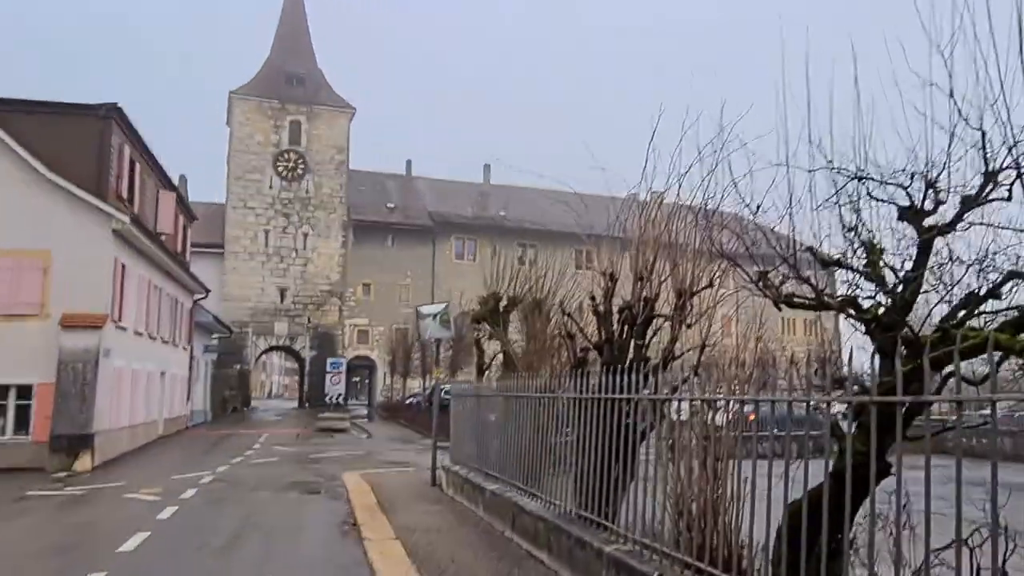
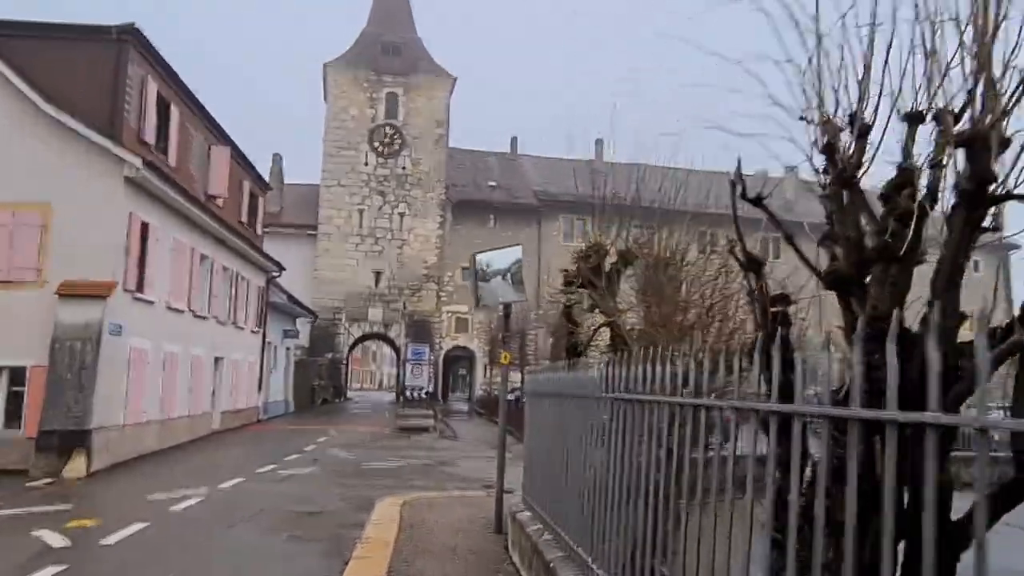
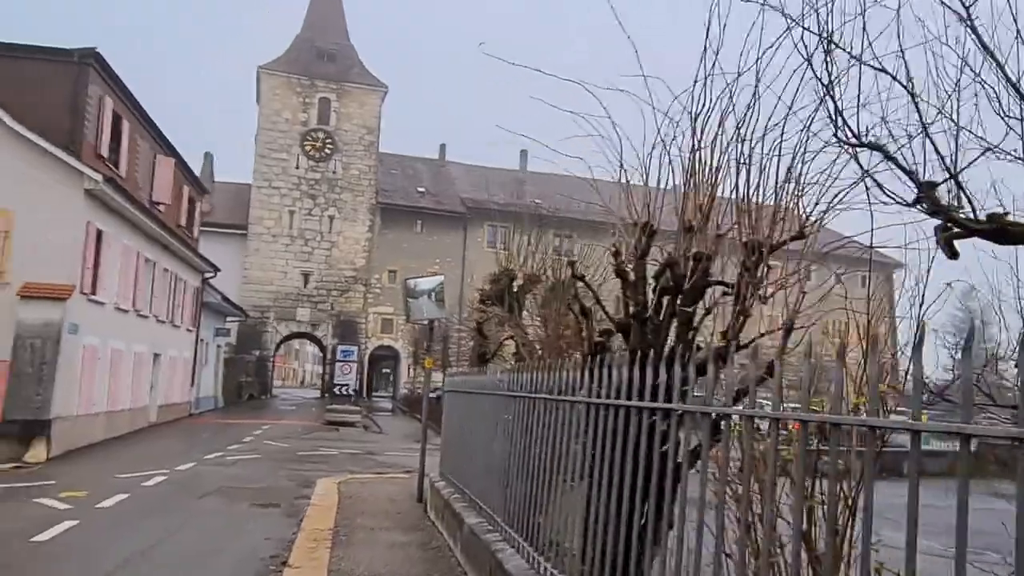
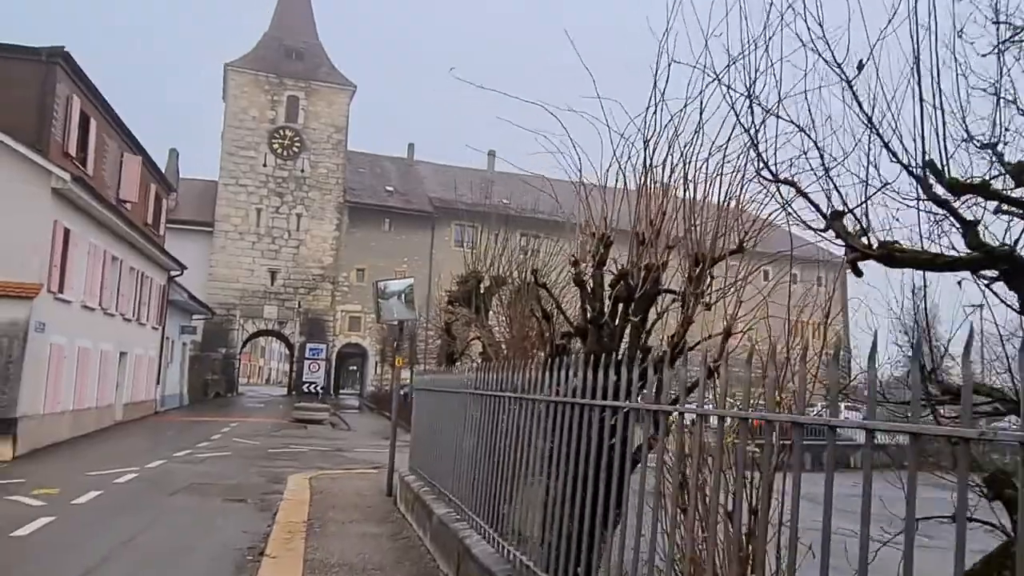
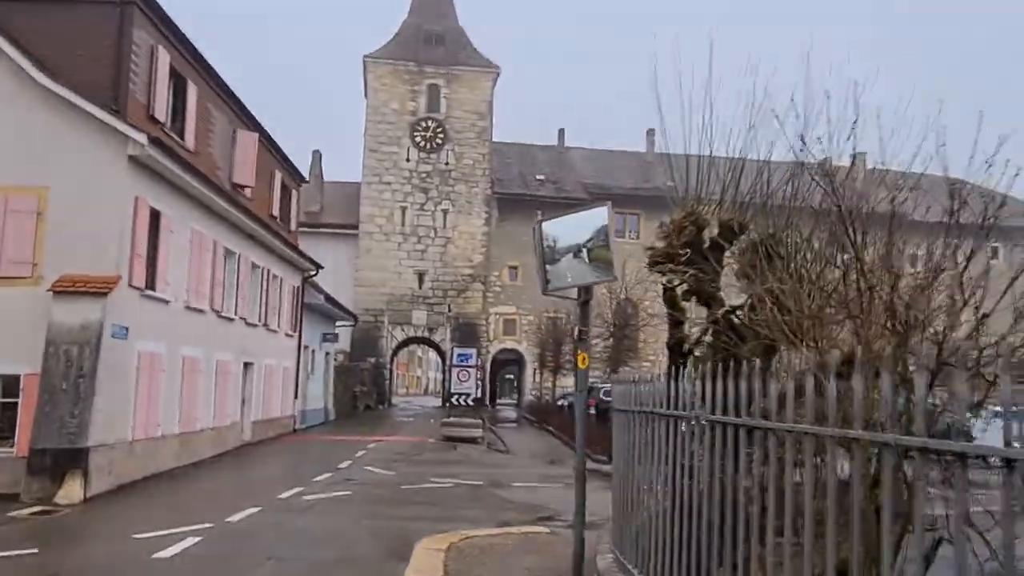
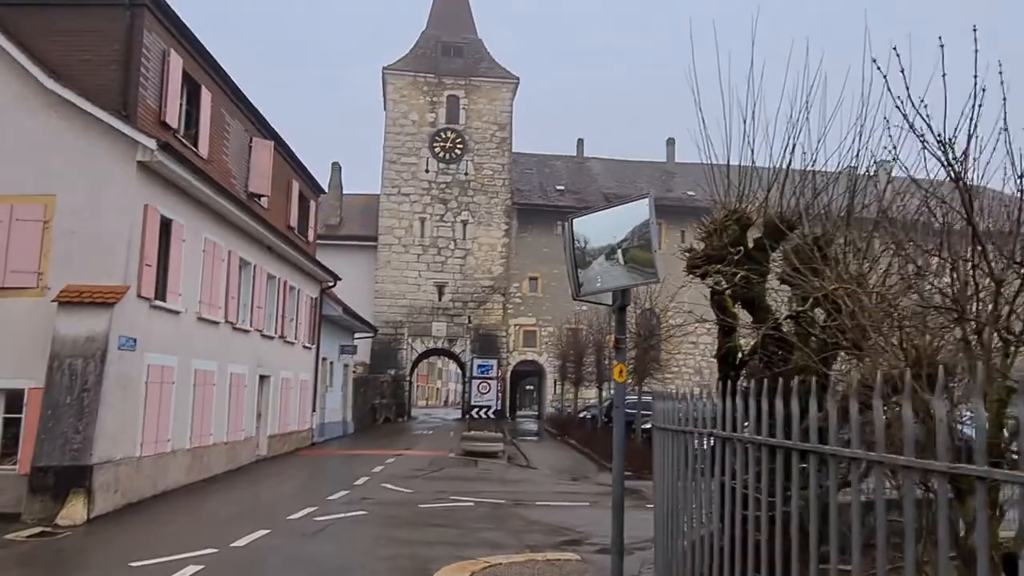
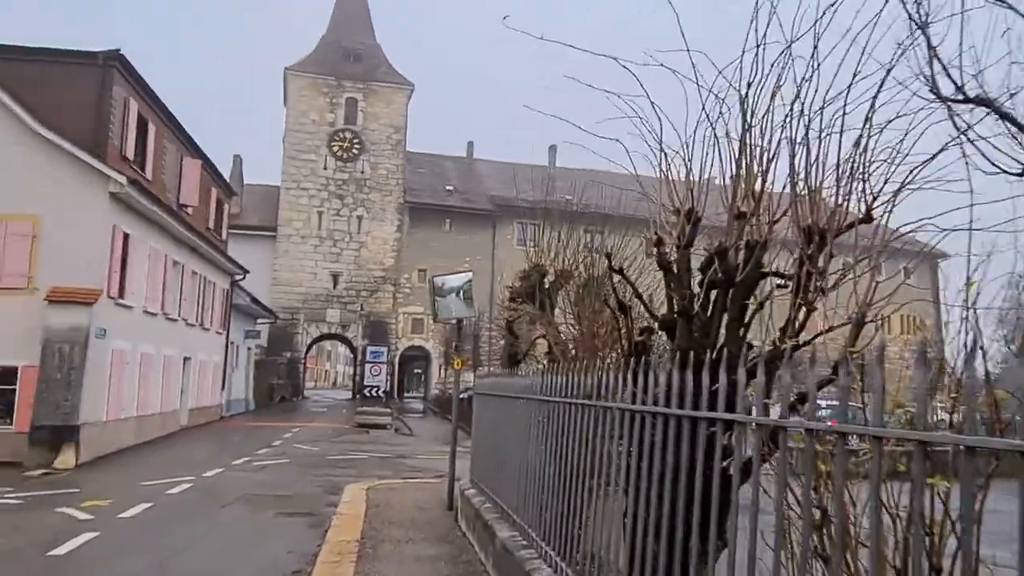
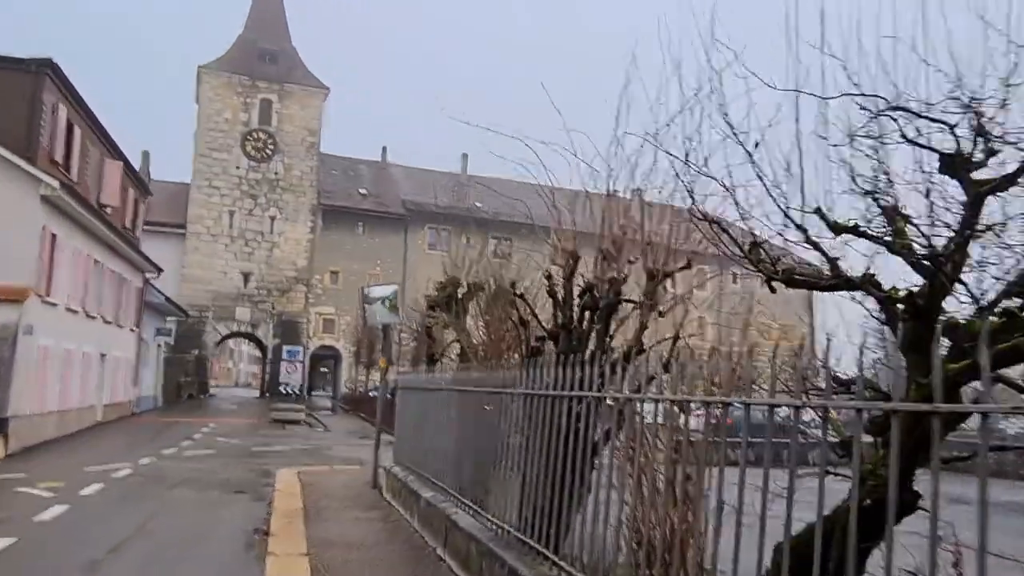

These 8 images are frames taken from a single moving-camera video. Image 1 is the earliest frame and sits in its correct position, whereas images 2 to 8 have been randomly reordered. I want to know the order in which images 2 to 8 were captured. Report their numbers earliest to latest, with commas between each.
8, 4, 3, 7, 2, 5, 6
